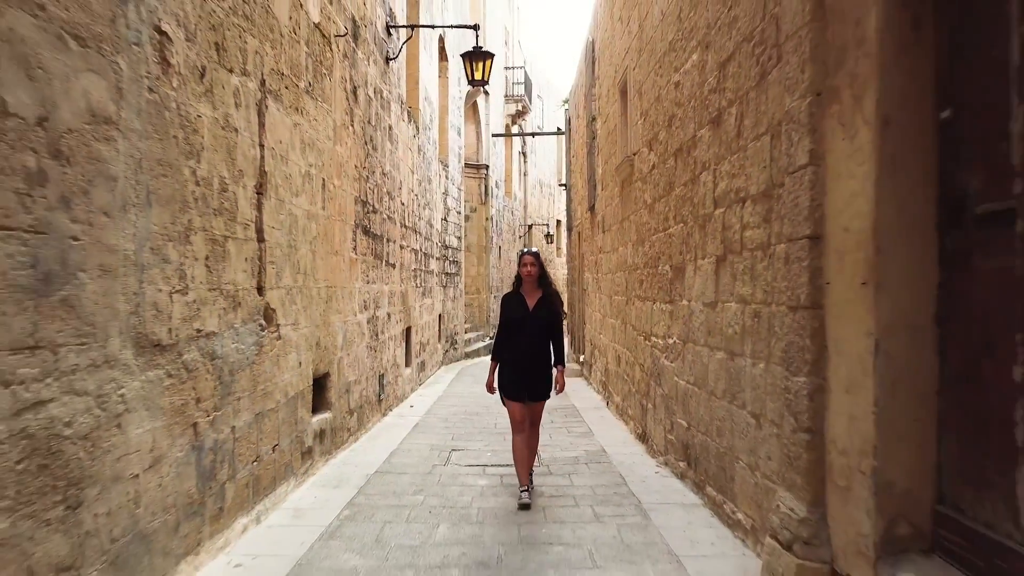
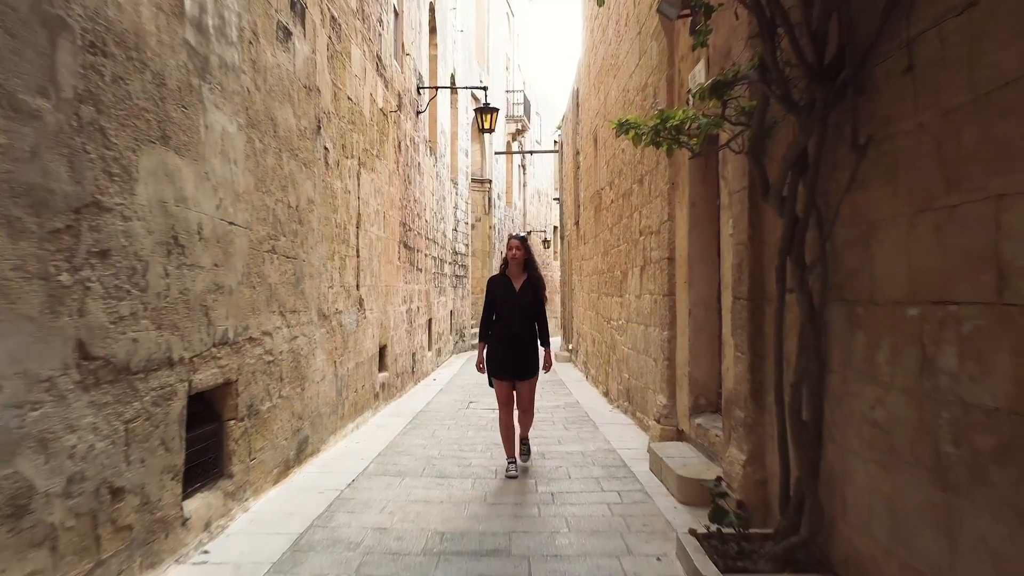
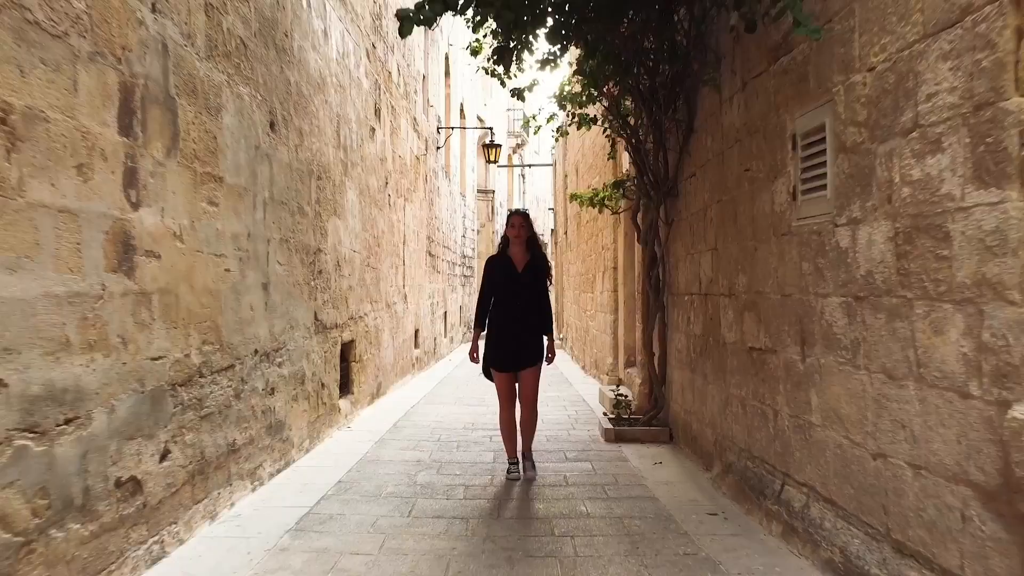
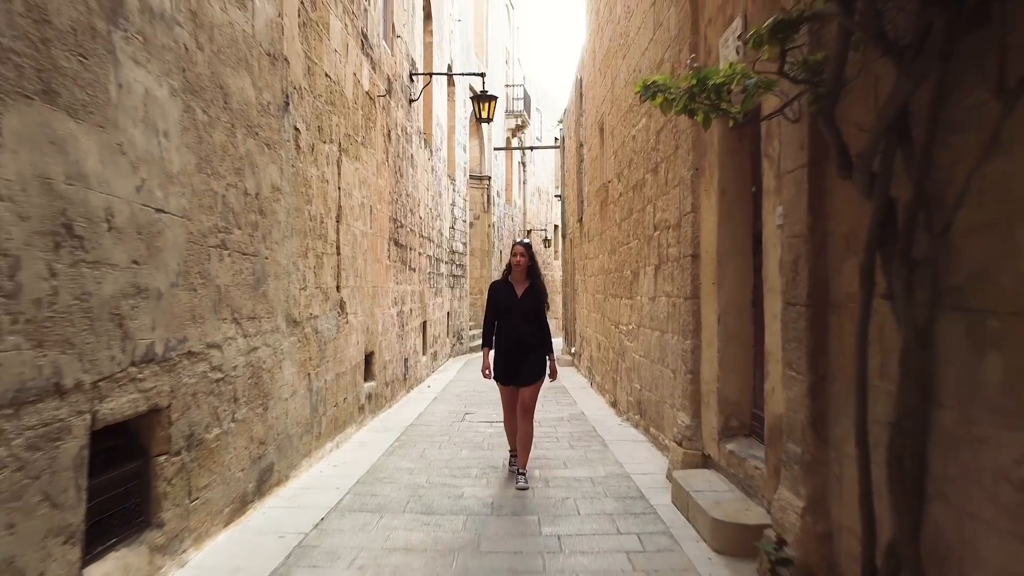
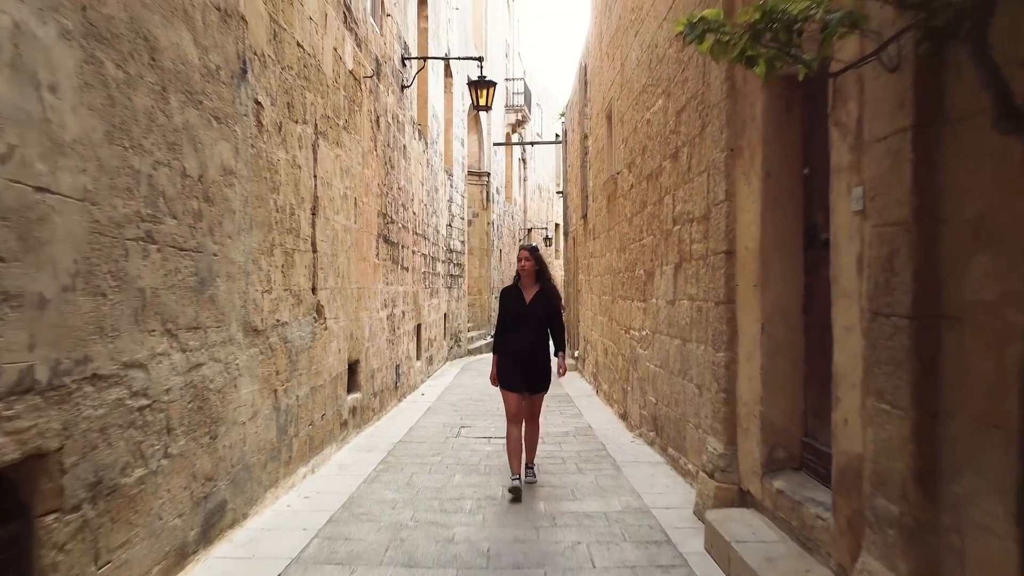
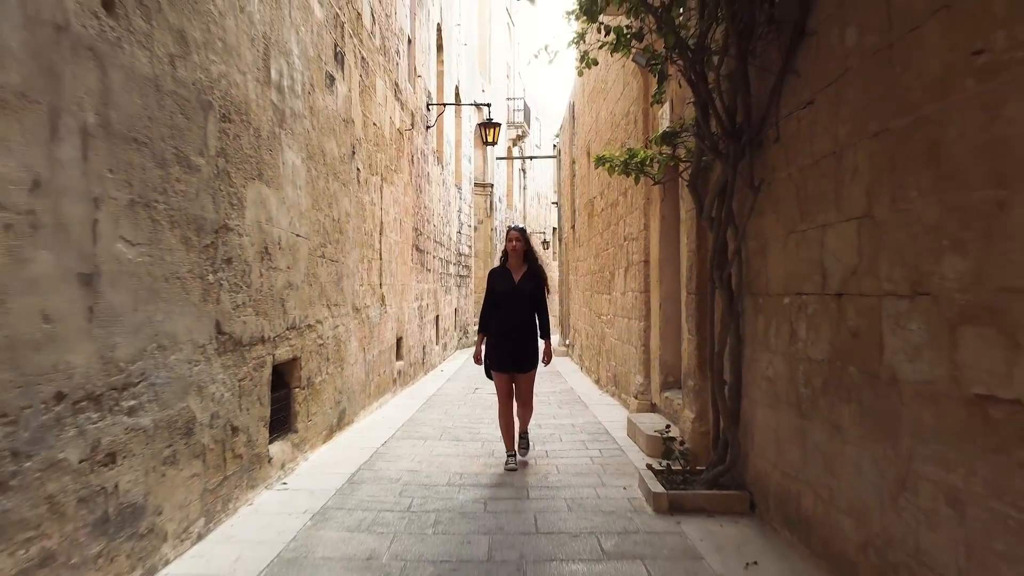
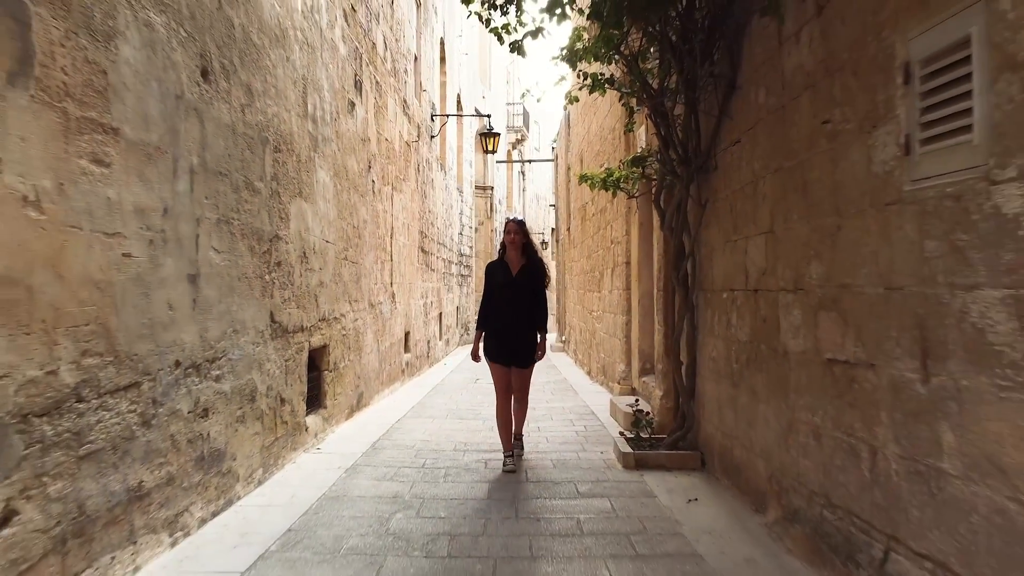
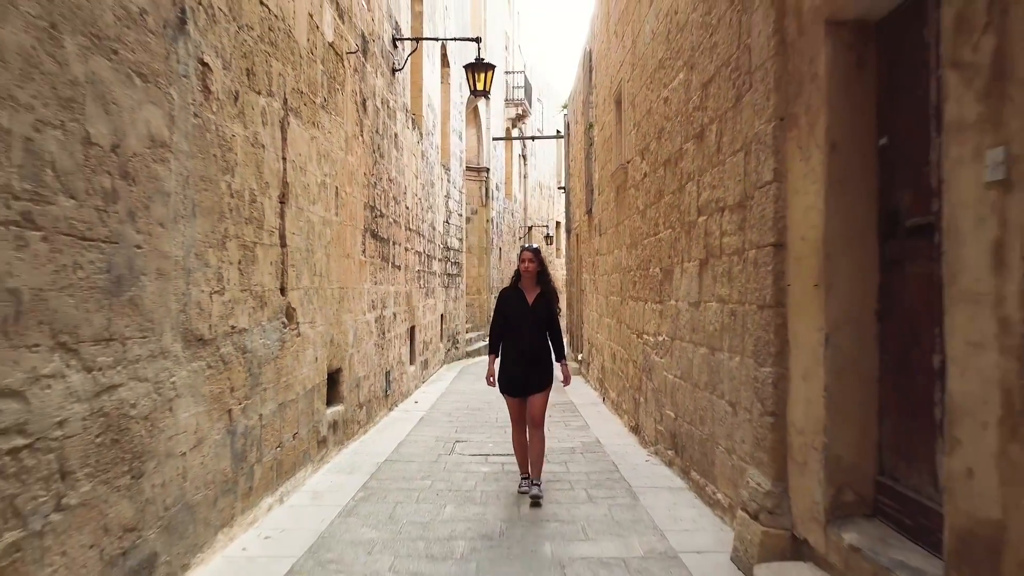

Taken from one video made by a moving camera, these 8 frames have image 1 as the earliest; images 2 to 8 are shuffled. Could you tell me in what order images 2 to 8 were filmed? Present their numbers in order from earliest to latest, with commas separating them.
8, 5, 4, 2, 6, 7, 3
